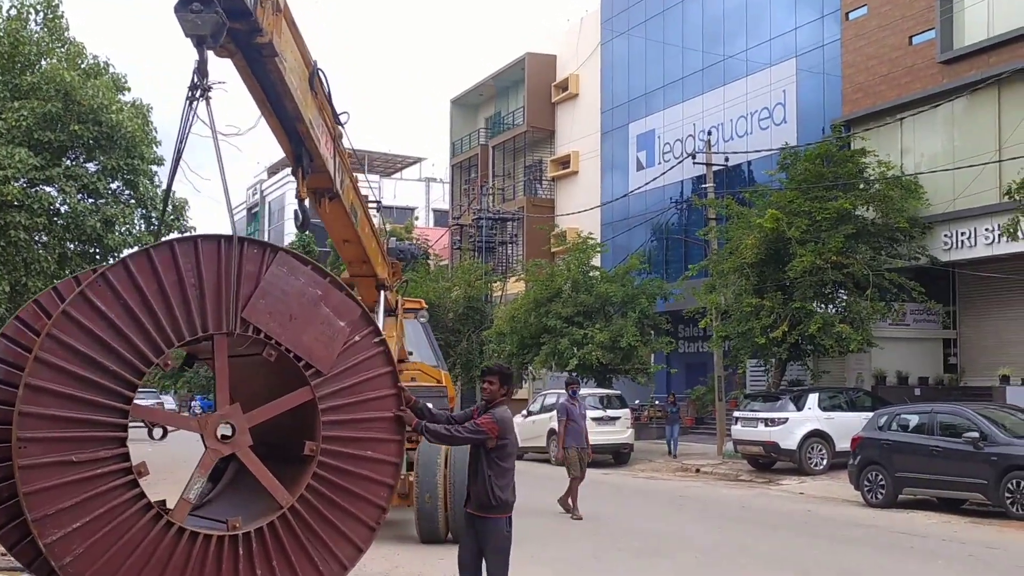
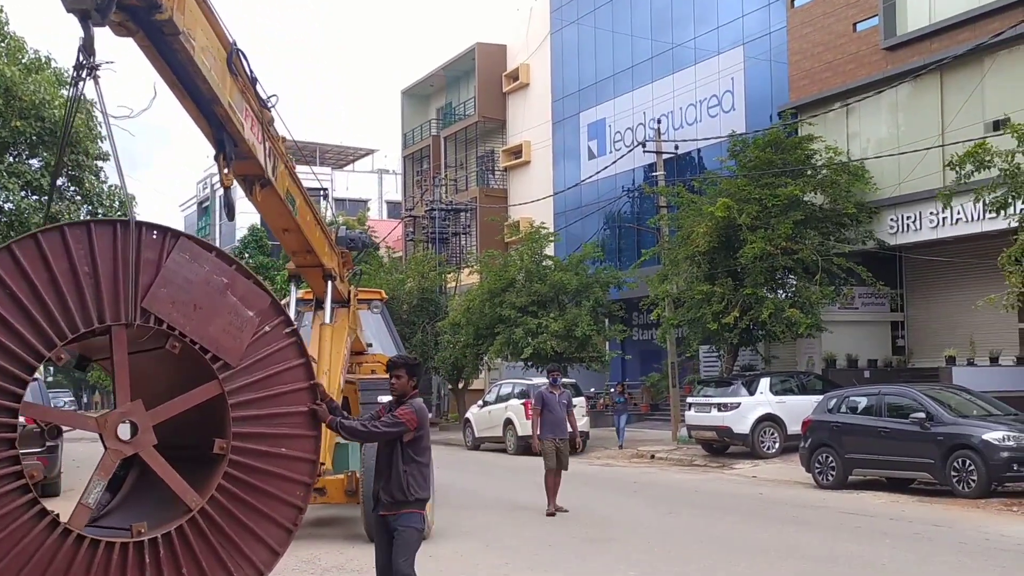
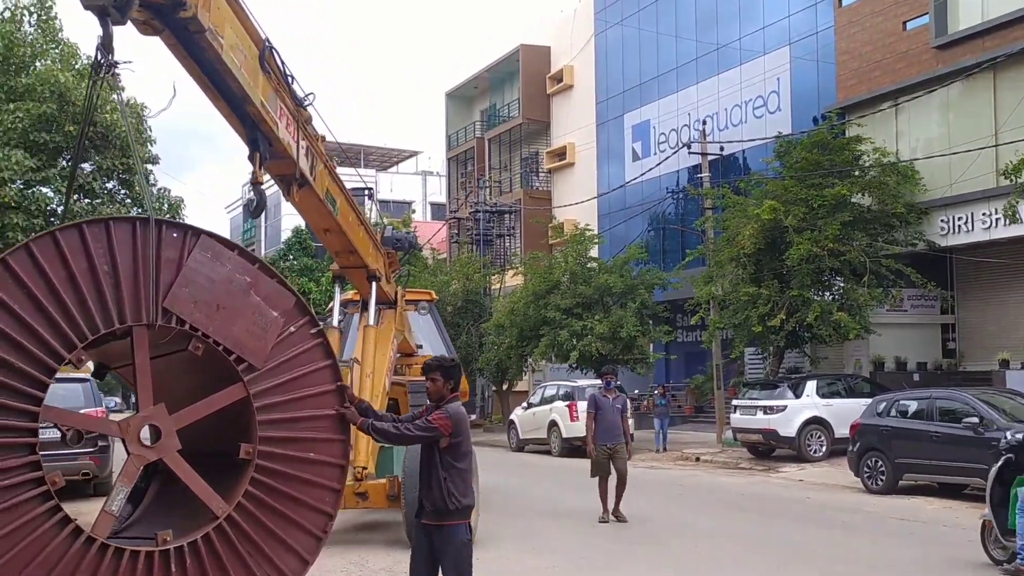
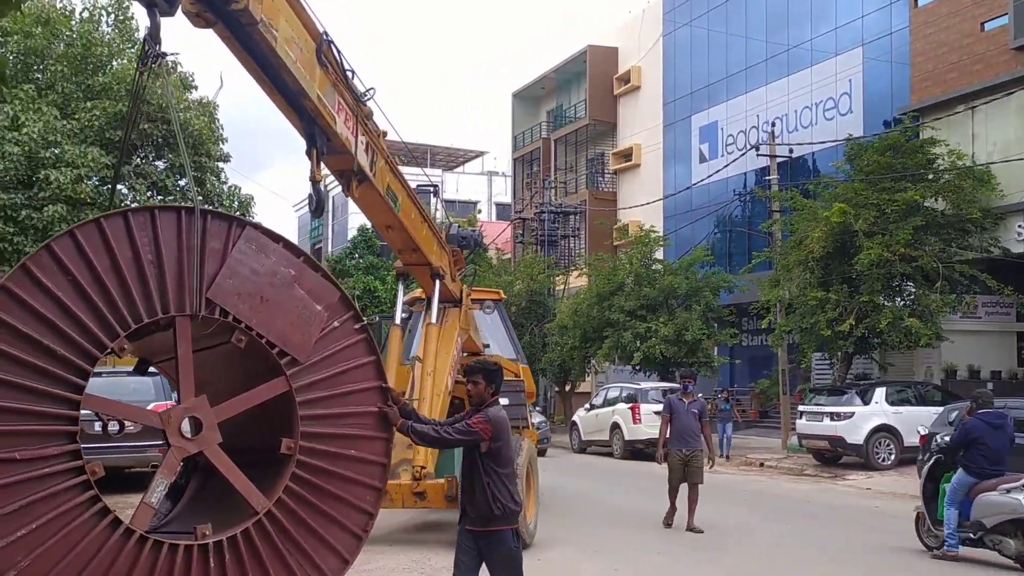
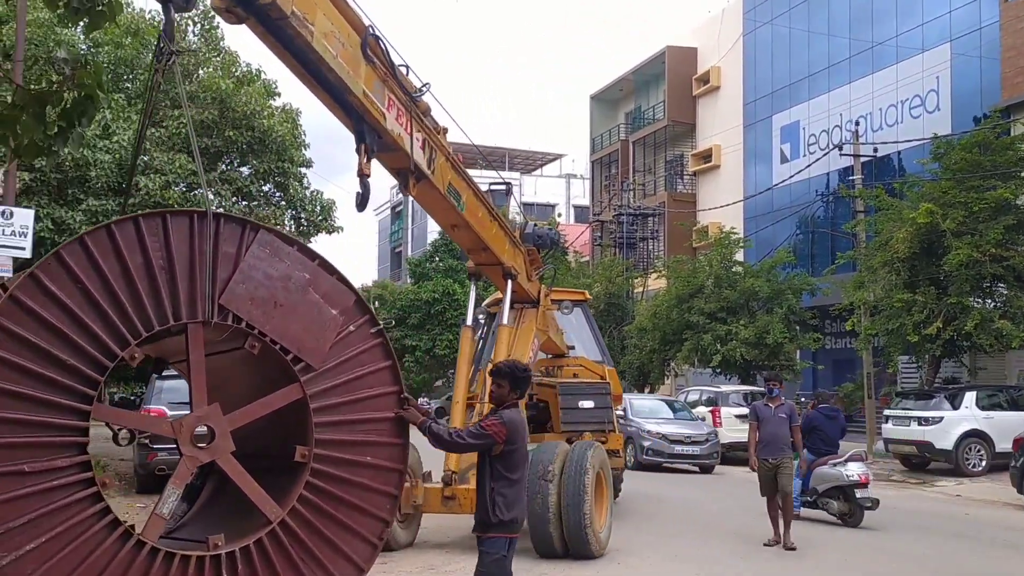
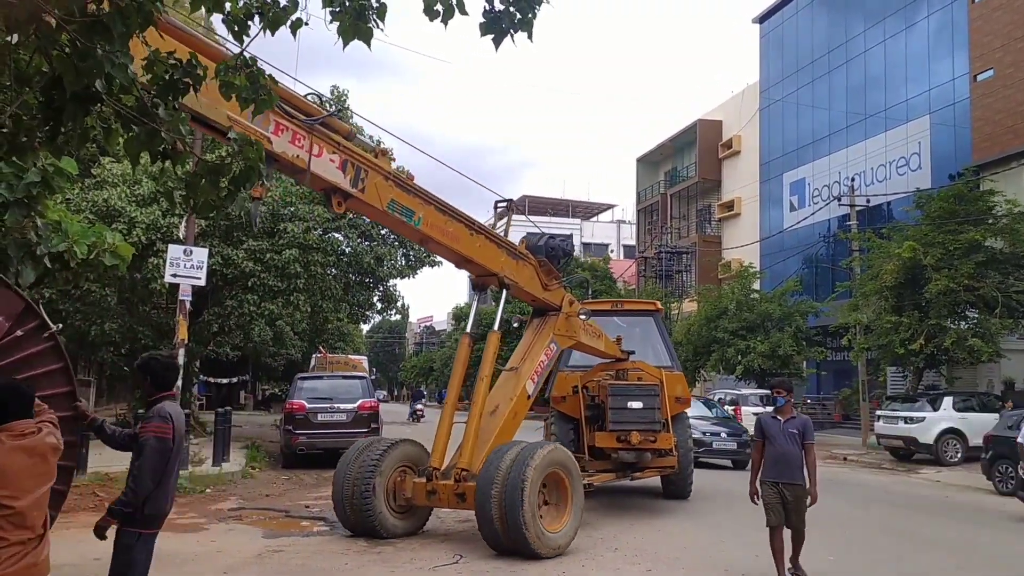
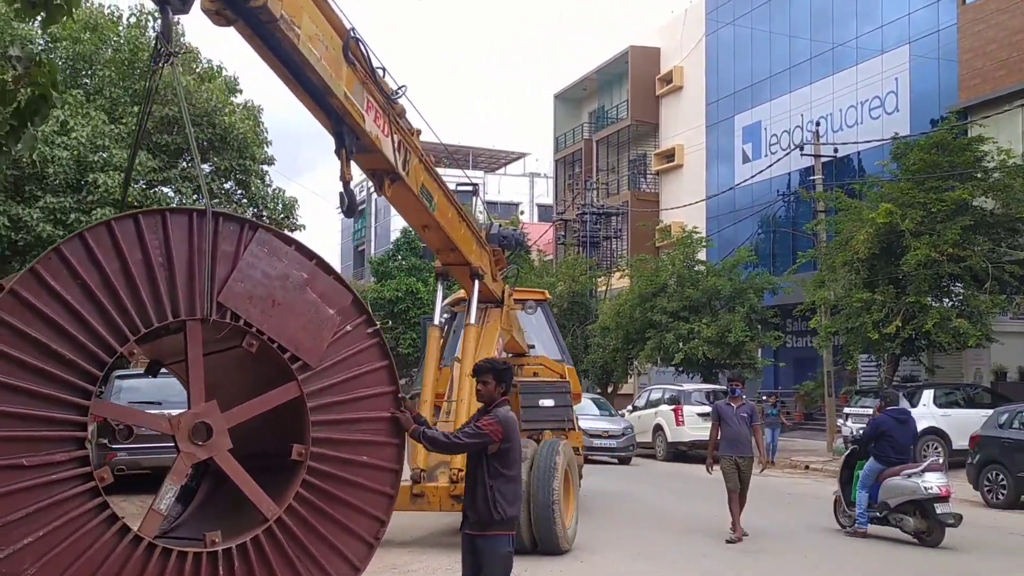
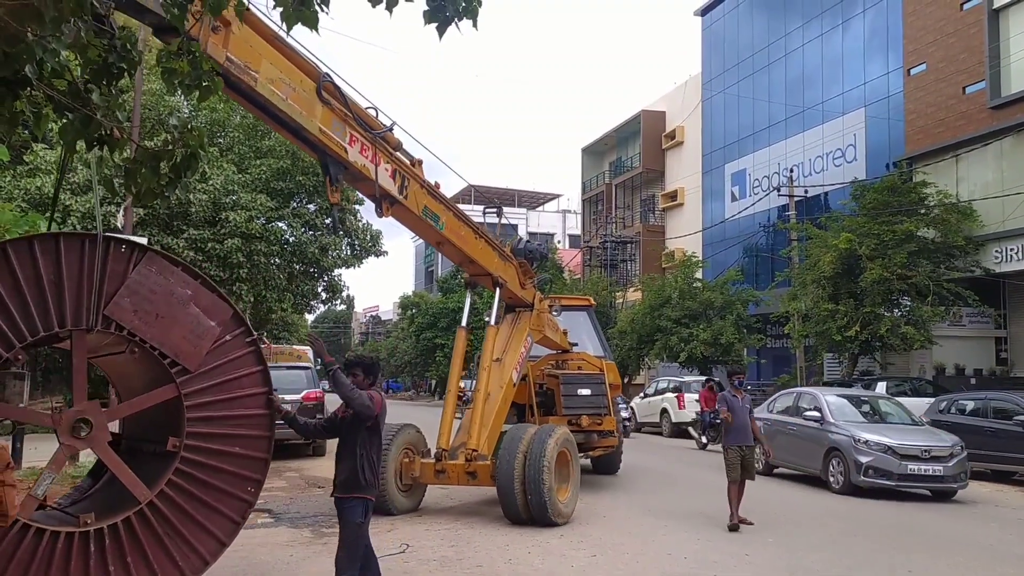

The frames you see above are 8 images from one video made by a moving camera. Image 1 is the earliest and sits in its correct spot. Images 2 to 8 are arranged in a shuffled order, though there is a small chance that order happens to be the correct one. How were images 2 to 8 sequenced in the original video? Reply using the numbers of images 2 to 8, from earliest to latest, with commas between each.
2, 3, 4, 7, 5, 8, 6
